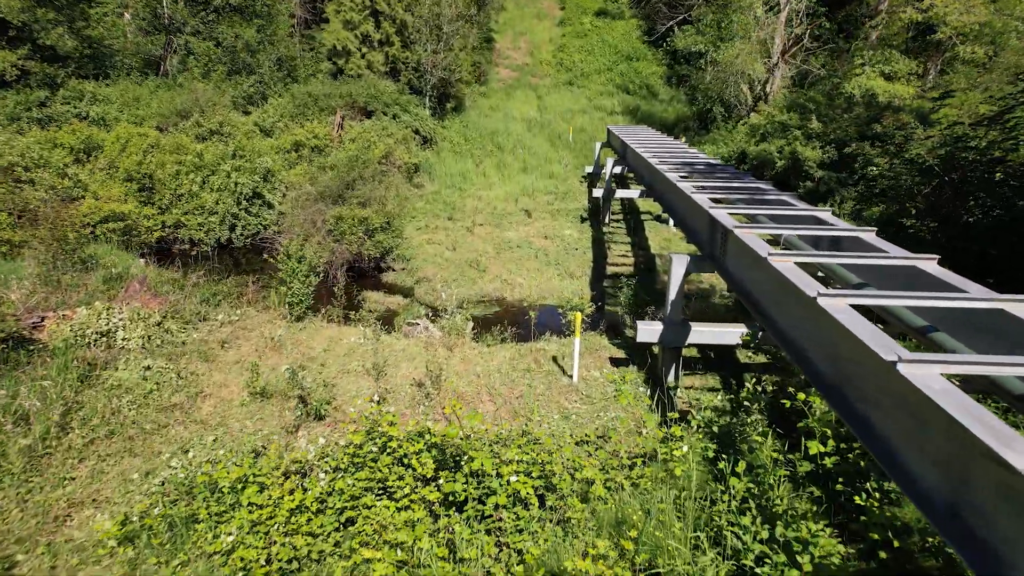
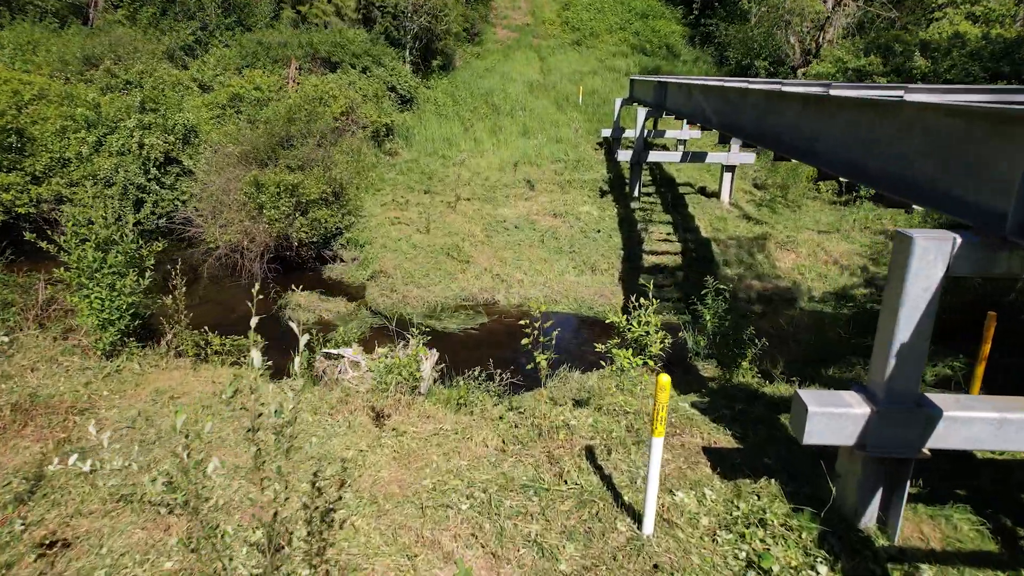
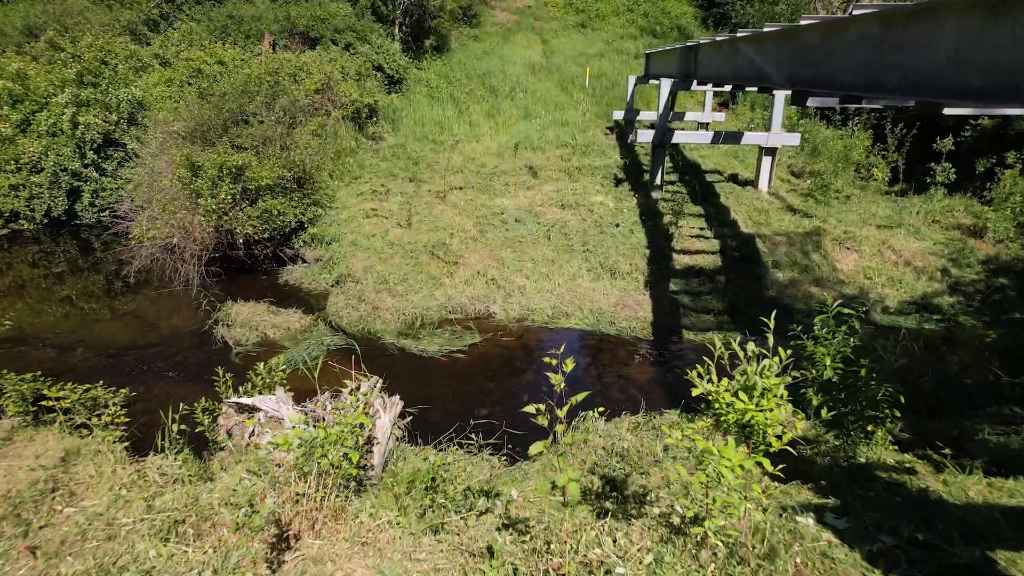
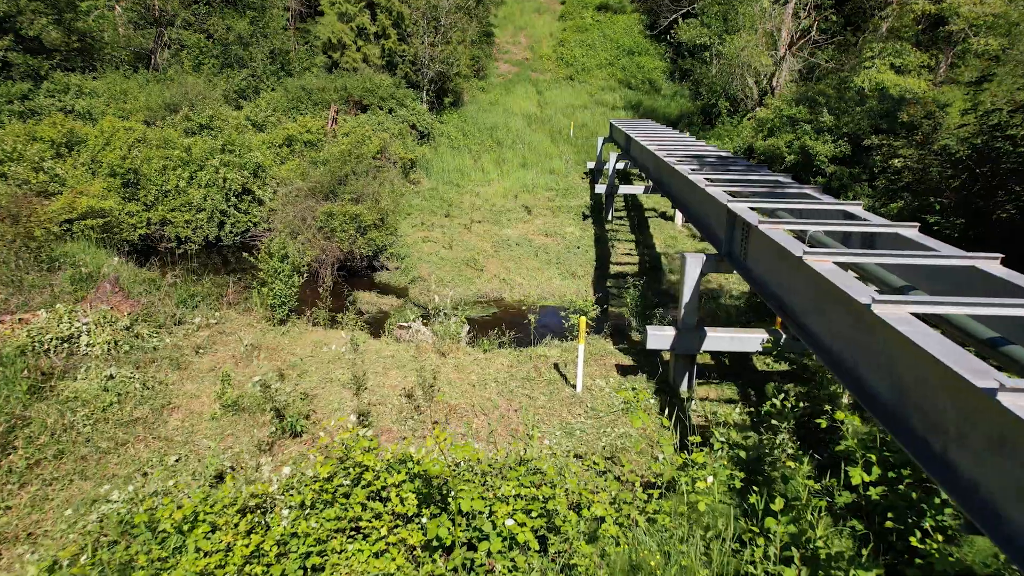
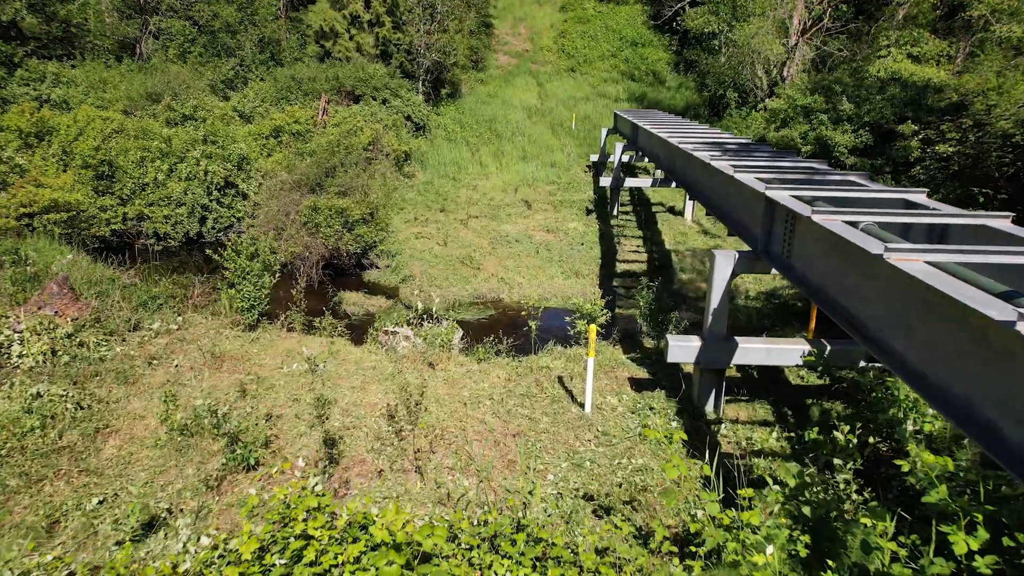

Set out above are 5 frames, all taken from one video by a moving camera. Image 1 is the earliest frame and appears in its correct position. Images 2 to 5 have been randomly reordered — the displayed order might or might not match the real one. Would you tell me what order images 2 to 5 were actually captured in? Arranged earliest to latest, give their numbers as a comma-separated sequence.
4, 5, 2, 3
